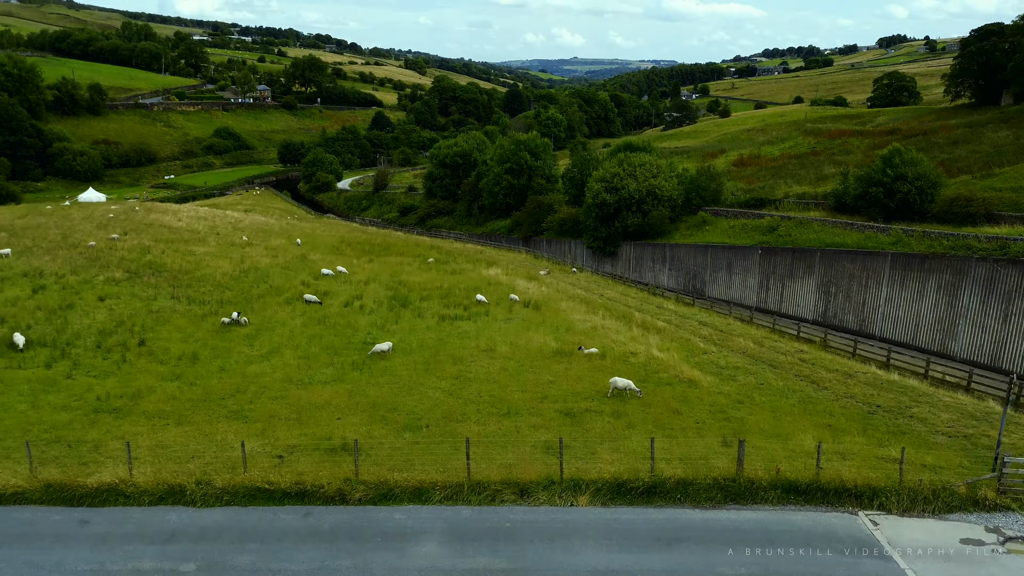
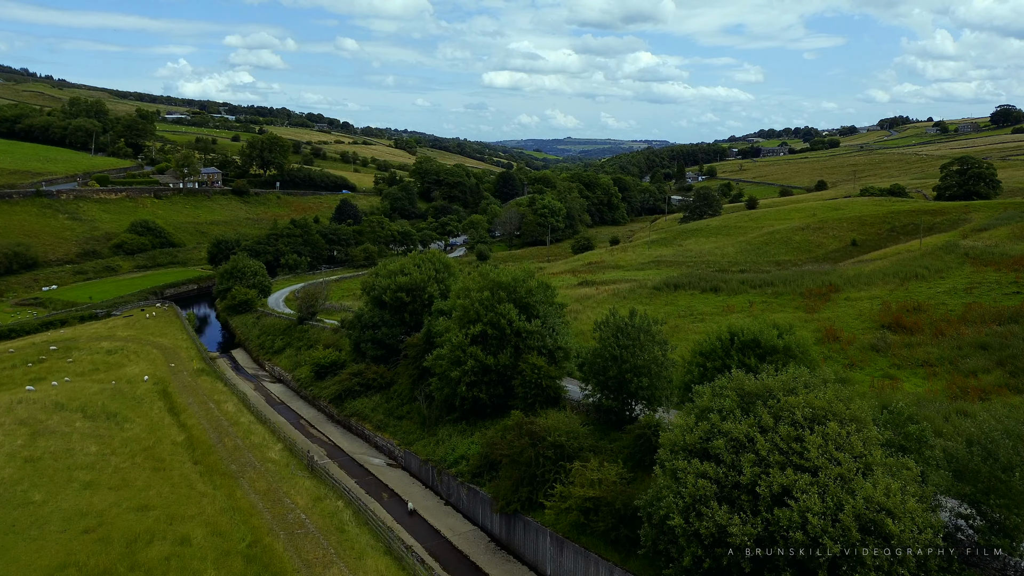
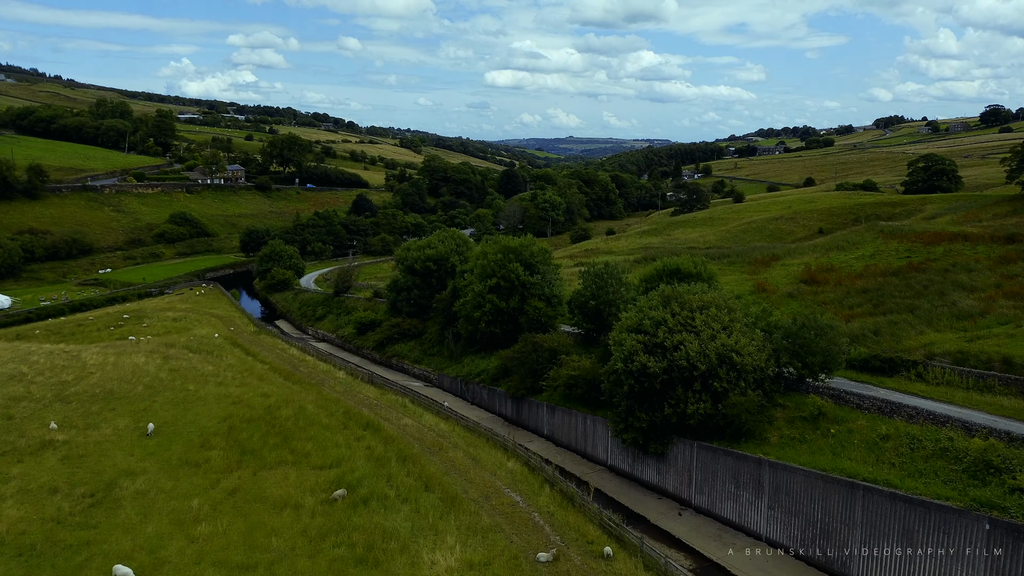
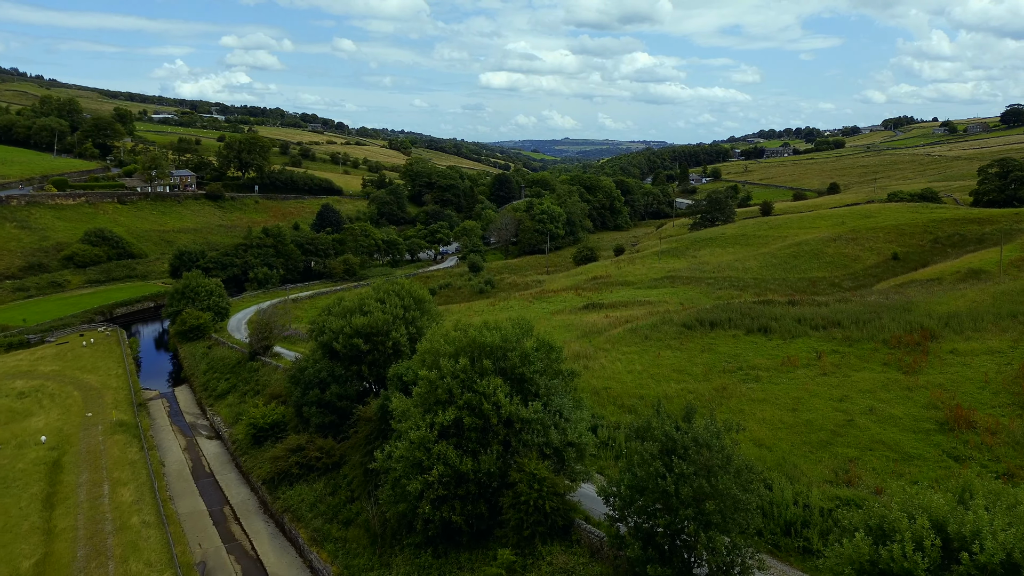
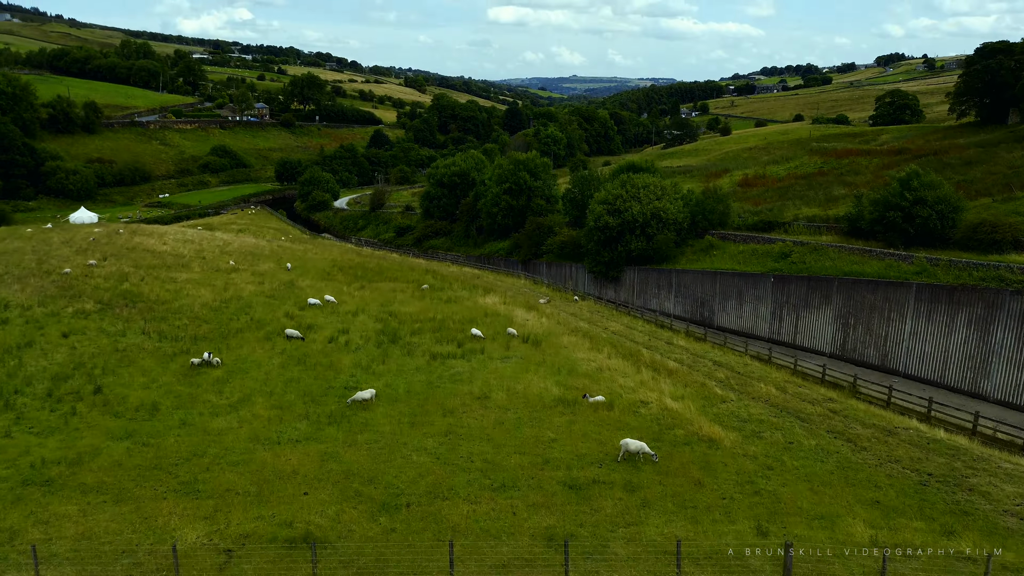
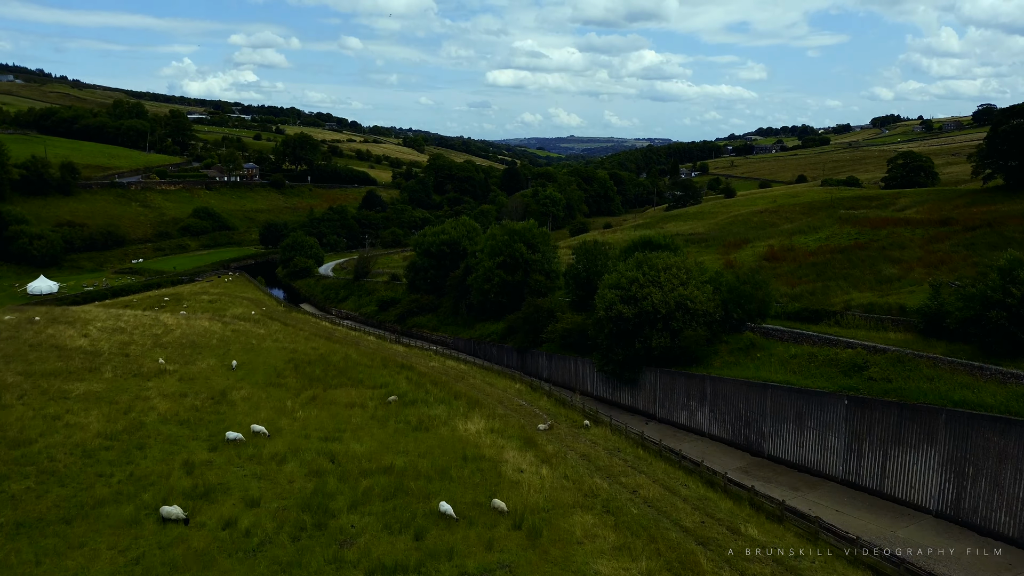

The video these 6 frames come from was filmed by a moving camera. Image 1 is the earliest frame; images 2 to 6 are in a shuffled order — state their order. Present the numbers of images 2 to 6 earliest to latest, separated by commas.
5, 6, 3, 2, 4
